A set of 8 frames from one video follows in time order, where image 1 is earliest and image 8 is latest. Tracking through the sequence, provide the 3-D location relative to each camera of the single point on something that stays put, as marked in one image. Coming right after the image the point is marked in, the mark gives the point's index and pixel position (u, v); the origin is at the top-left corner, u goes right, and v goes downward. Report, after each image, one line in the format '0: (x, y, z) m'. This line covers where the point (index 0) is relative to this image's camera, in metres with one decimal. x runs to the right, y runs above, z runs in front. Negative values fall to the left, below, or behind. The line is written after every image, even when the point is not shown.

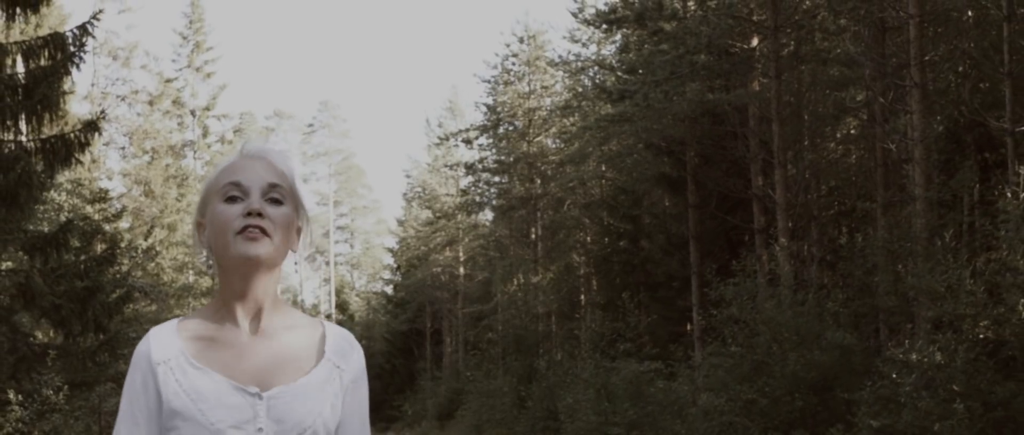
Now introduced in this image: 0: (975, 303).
0: (+5.0, -0.9, +13.2) m
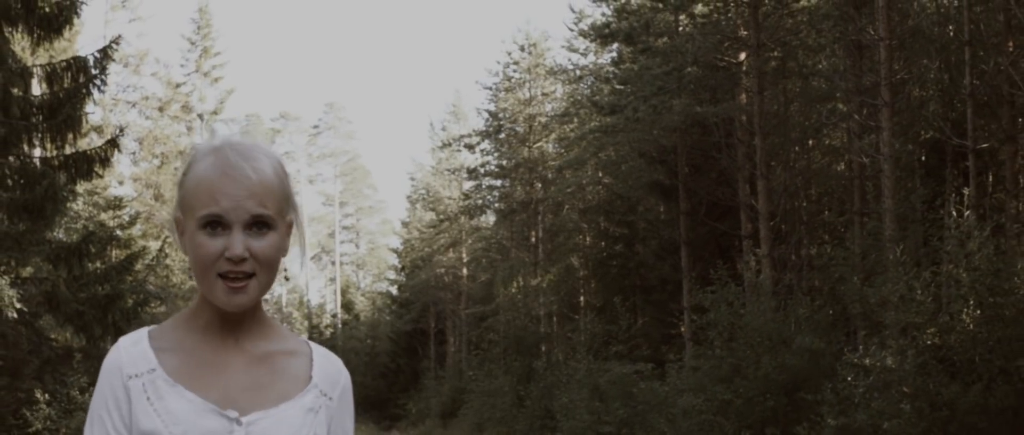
0: (+4.9, -1.1, +14.4) m
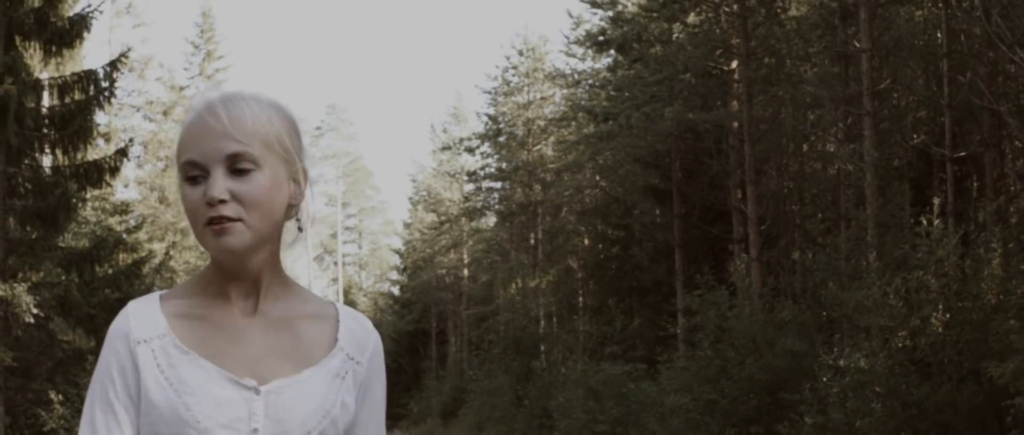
0: (+4.8, -1.2, +15.1) m
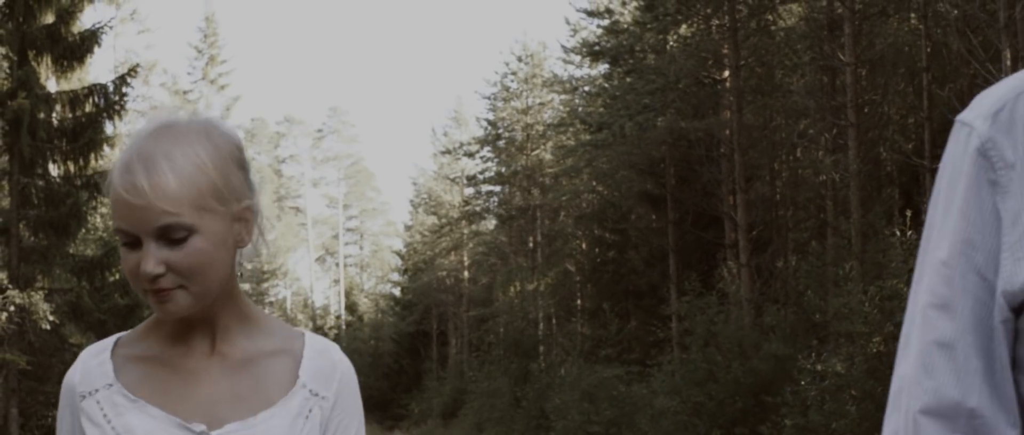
0: (+4.7, -1.4, +15.9) m
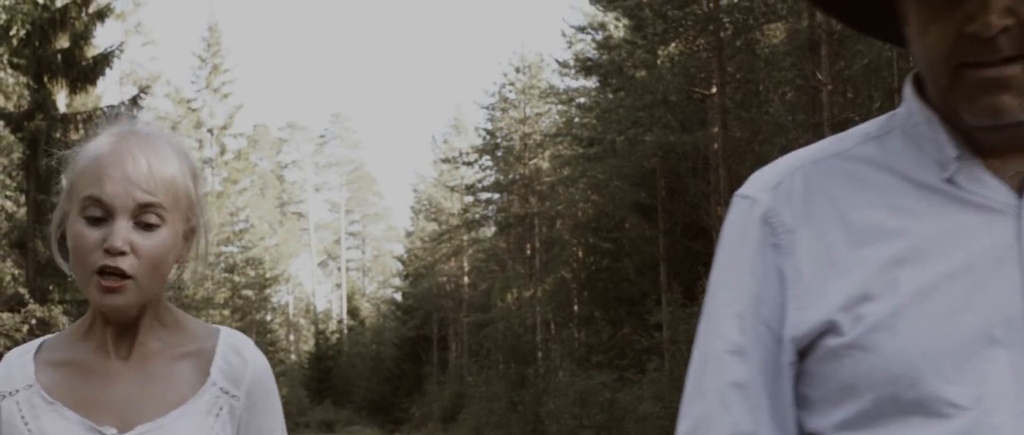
0: (+4.5, -1.6, +16.9) m
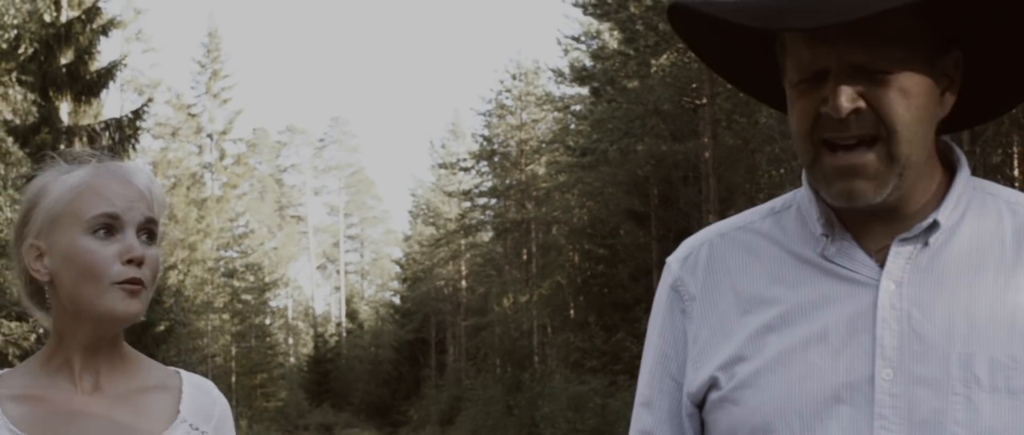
0: (+4.4, -1.8, +17.5) m
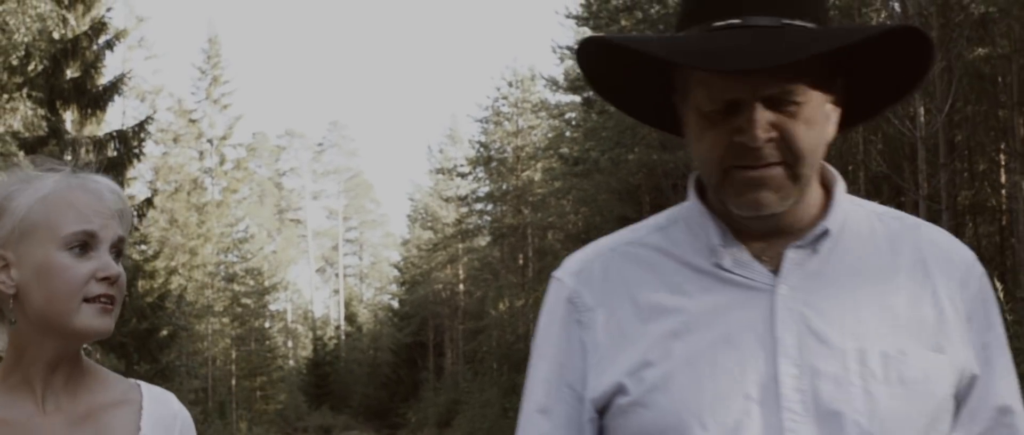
0: (+4.3, -2.0, +18.3) m
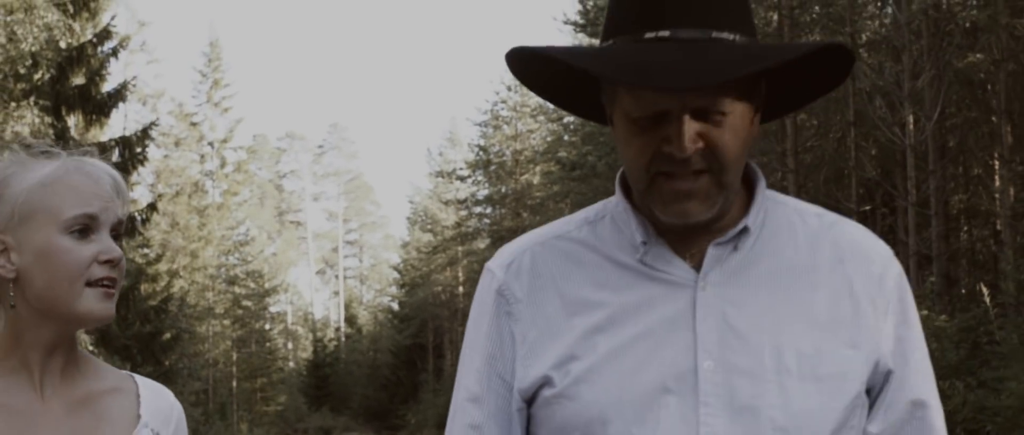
0: (+4.2, -2.1, +18.7) m
